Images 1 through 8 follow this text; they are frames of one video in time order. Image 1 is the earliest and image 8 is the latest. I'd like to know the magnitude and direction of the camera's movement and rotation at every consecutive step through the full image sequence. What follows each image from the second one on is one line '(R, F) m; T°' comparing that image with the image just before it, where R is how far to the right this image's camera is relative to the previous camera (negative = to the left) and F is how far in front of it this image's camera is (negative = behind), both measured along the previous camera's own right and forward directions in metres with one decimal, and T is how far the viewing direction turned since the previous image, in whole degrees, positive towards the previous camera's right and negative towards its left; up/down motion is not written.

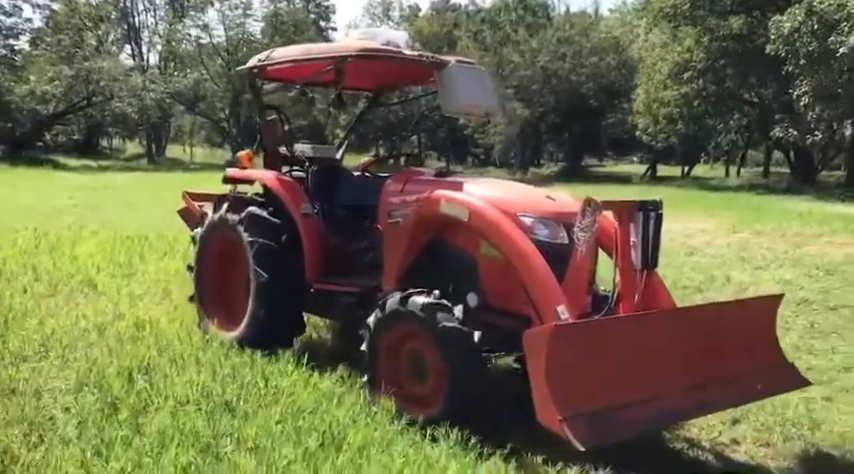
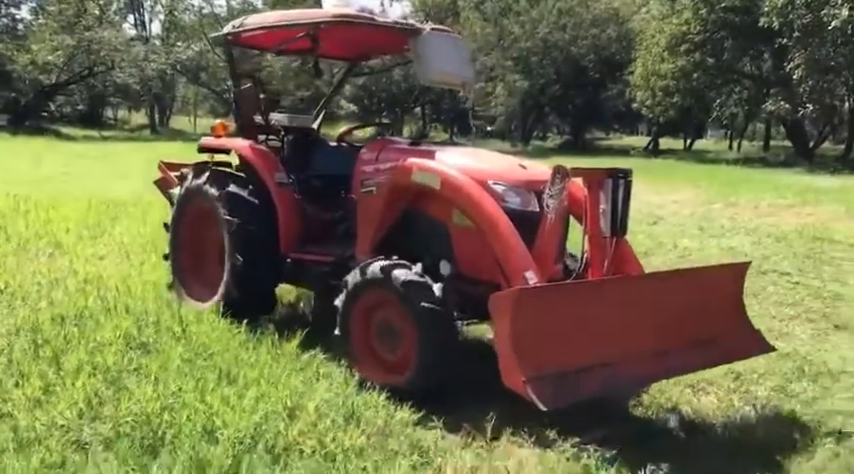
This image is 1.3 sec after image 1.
(+0.3, -0.3) m; -1°
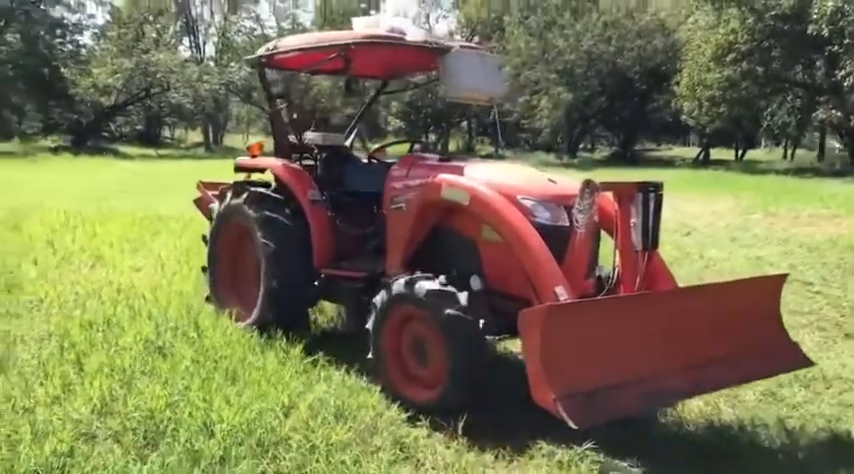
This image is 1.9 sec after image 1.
(+0.2, -0.2) m; -3°
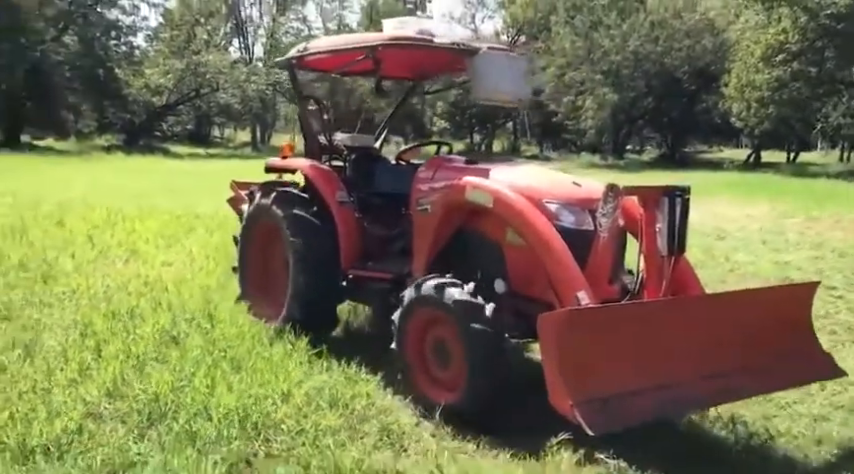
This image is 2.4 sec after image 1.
(+0.1, -0.1) m; -3°
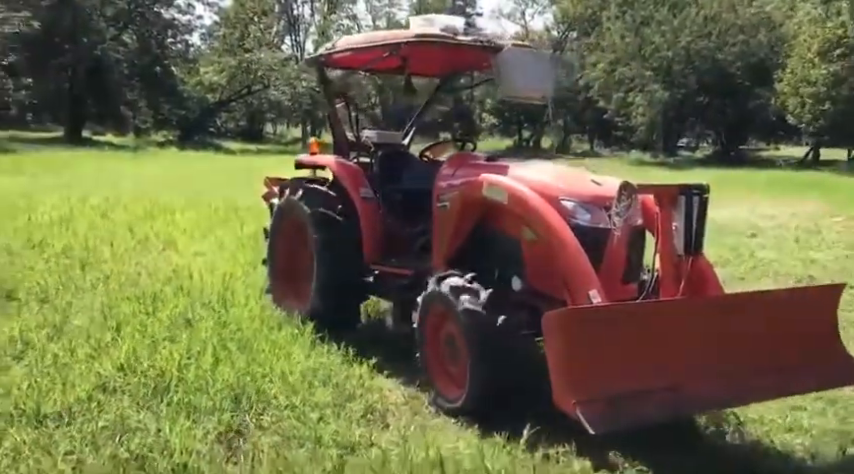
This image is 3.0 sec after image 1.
(+0.2, -0.2) m; -3°
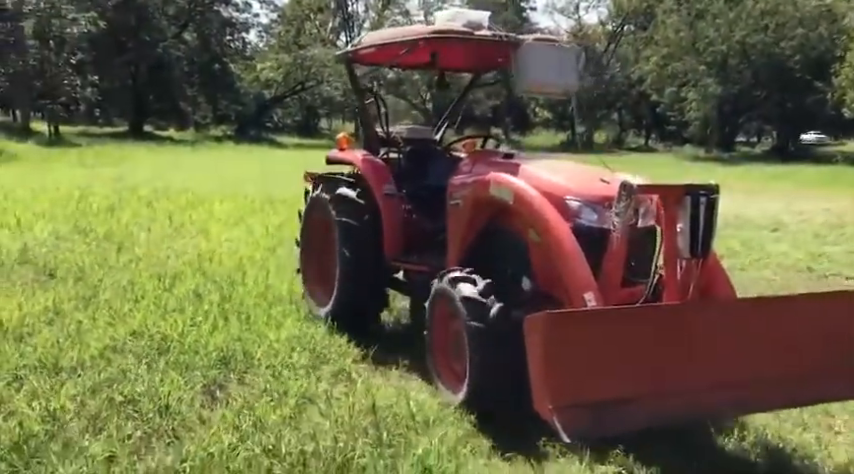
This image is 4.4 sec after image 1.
(+0.3, -0.3) m; -4°
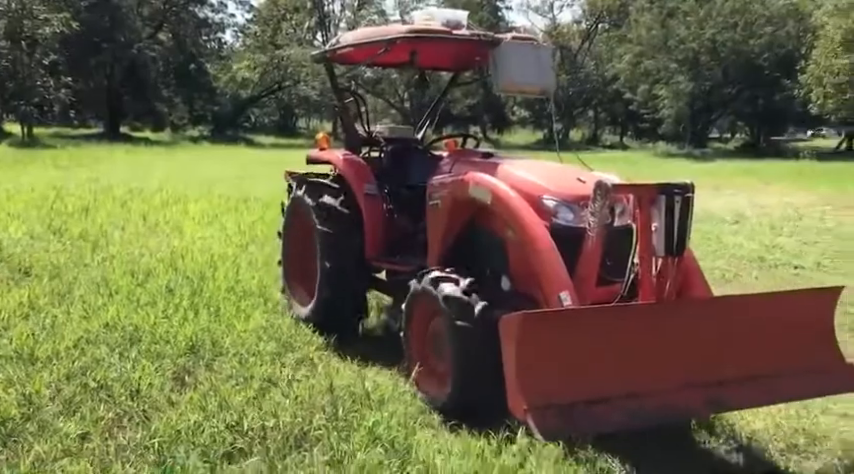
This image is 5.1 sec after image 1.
(+0.1, -0.2) m; +1°
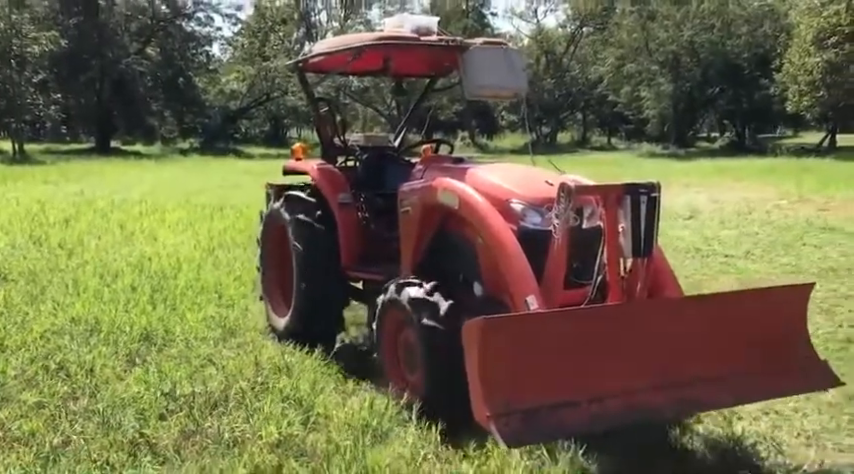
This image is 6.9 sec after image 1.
(+0.2, -0.4) m; 0°
